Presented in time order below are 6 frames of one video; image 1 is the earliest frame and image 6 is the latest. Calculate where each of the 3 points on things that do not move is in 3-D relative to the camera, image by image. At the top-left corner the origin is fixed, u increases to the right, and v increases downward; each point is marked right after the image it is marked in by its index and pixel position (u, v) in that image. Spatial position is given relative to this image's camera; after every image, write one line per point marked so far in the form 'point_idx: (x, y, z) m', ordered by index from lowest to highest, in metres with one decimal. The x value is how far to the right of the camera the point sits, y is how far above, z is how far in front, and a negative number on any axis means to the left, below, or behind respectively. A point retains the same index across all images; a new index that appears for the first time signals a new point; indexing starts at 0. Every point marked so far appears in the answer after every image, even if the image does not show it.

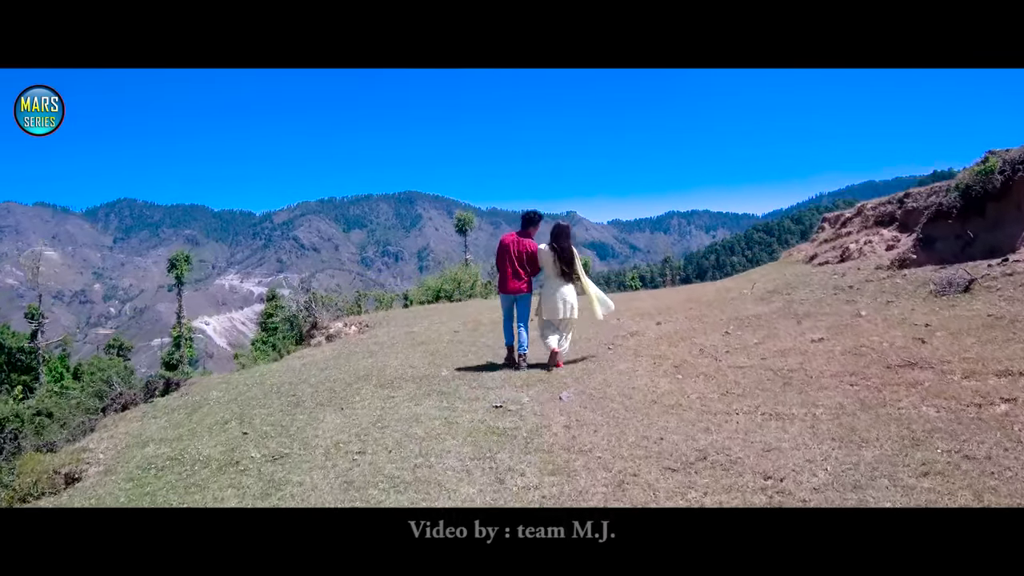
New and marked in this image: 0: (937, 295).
0: (+5.7, -0.1, +7.6) m
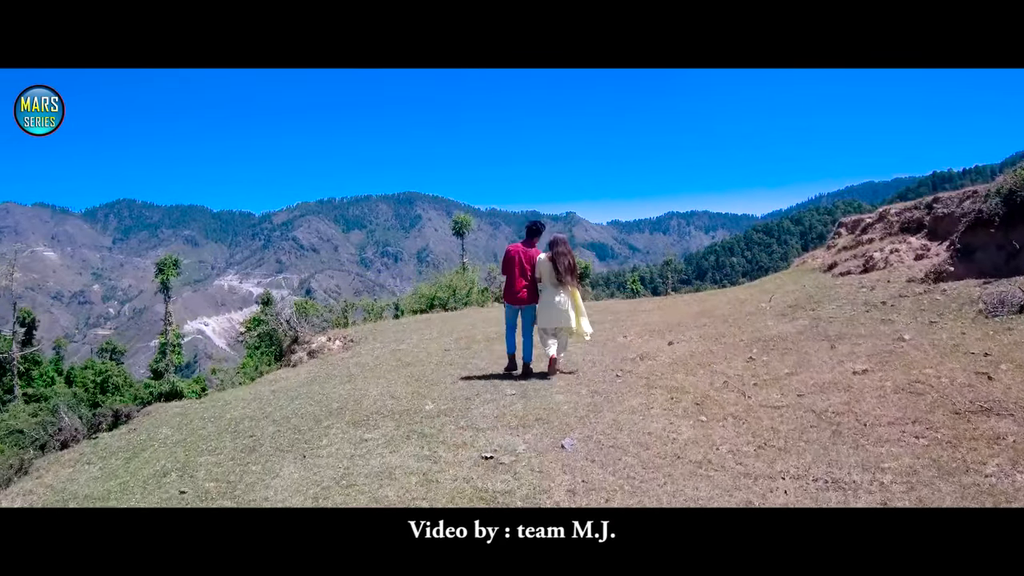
0: (+5.7, -0.3, +7.0) m
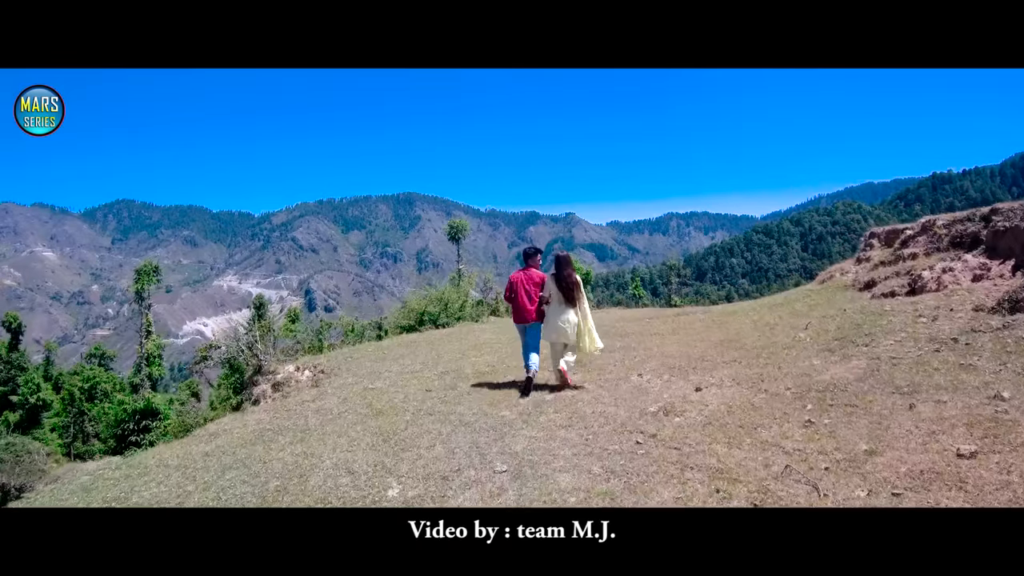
0: (+5.6, -0.6, +6.0) m
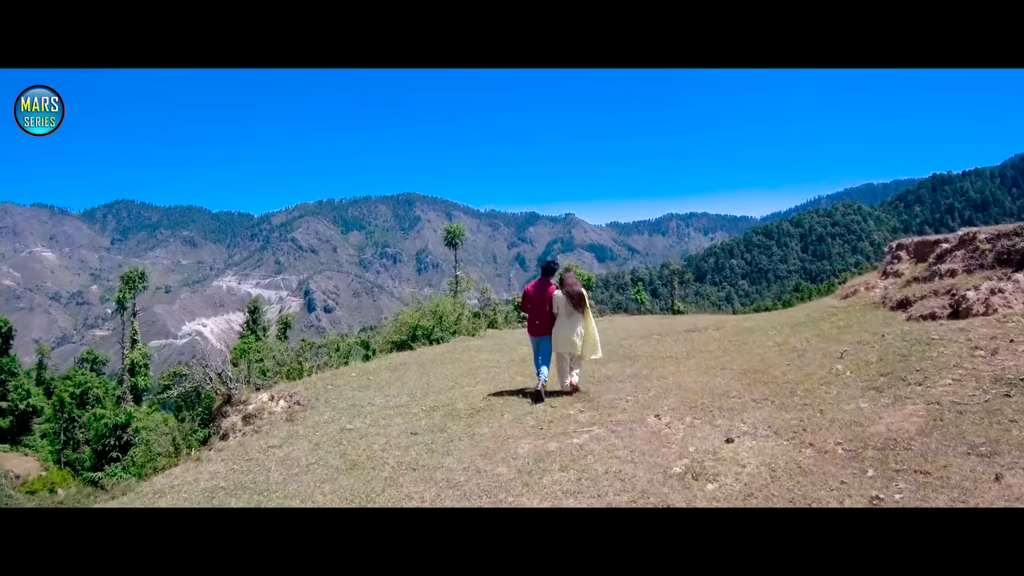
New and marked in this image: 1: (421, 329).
0: (+5.6, -0.8, +5.2) m
1: (-2.8, -1.2, +17.7) m
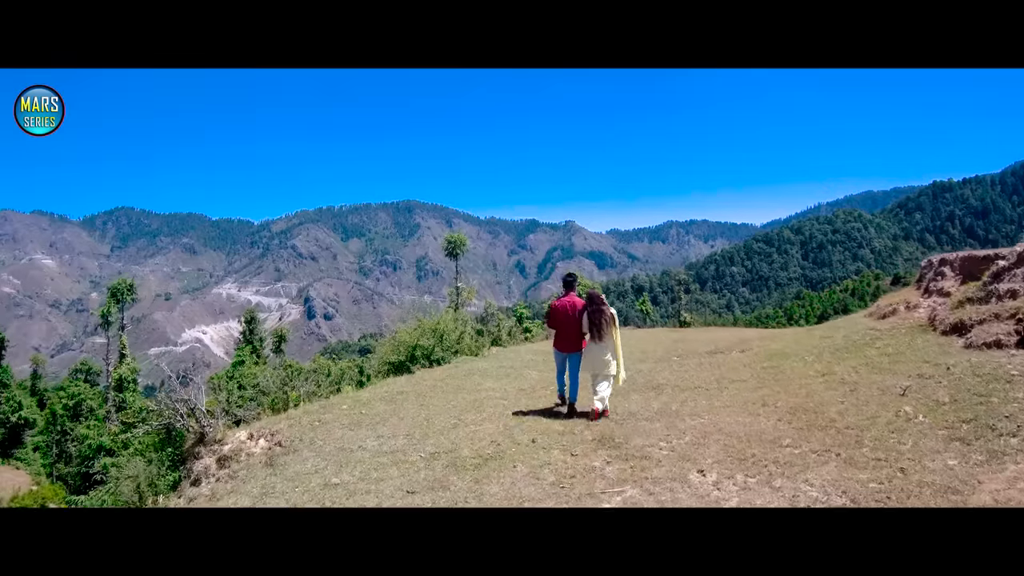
0: (+5.7, -1.1, +4.5) m
1: (-2.6, -1.6, +17.0) m
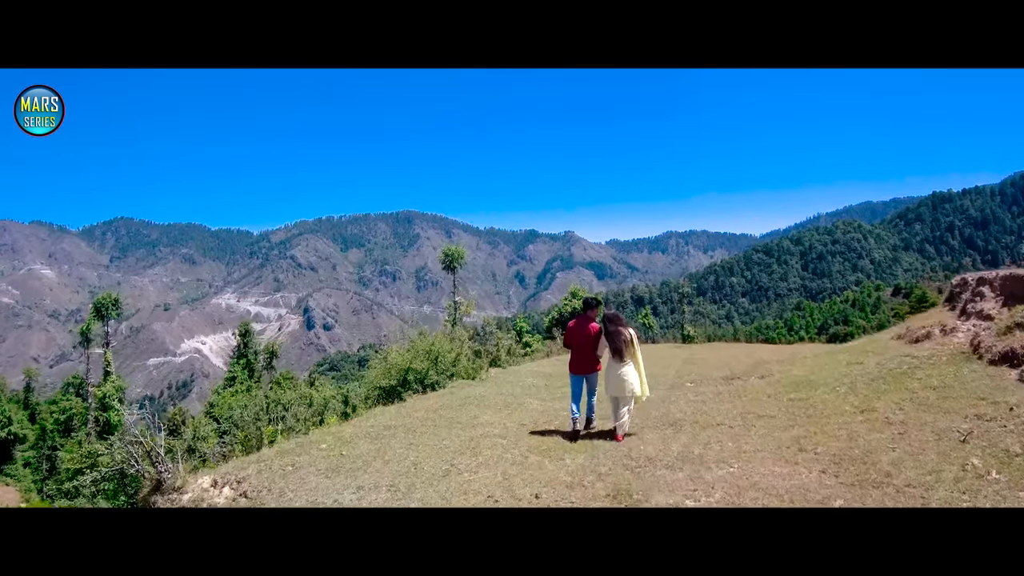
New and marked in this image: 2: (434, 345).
0: (+5.7, -1.3, +3.8) m
1: (-2.7, -2.0, +16.3) m
2: (-2.3, -1.4, +17.1) m
